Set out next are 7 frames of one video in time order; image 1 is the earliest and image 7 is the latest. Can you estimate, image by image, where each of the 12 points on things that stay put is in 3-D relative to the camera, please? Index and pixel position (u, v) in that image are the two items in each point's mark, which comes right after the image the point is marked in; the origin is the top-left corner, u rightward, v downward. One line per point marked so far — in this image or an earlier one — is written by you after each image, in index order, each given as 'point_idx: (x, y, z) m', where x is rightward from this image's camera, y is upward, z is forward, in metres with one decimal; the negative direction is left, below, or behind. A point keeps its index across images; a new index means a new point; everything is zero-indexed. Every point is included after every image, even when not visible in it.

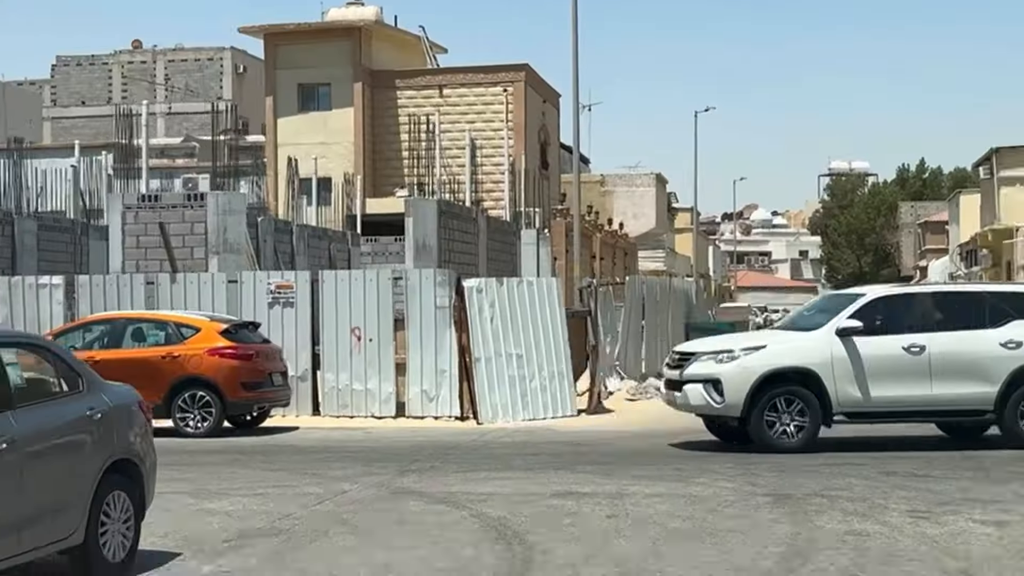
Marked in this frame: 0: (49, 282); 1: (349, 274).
0: (-6.4, +0.1, +17.6) m
1: (-2.3, +0.2, +17.6) m
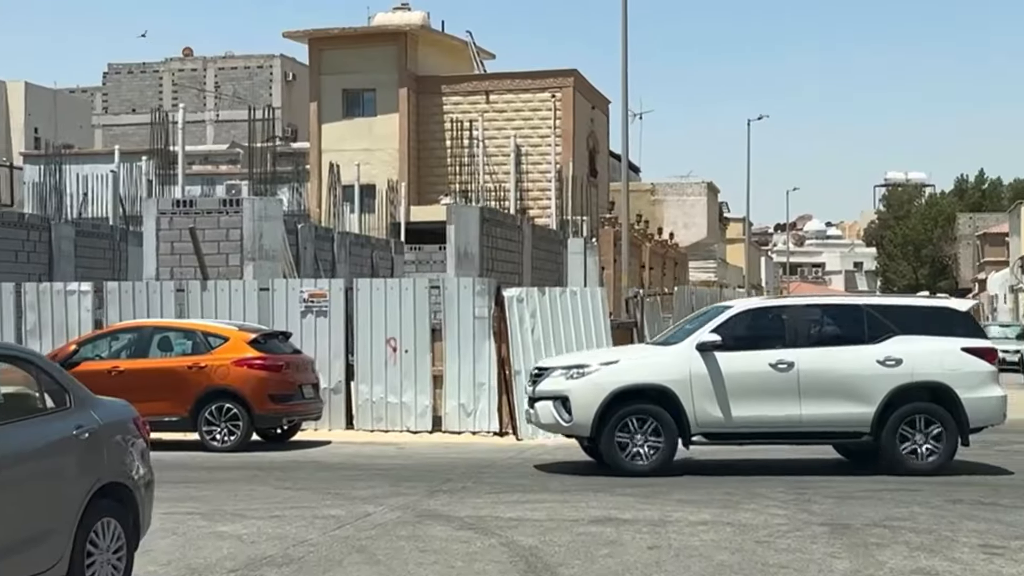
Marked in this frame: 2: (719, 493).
0: (-5.8, 0.0, +17.1) m
1: (-1.7, +0.1, +16.9) m
2: (+1.8, -1.8, +11.4) m
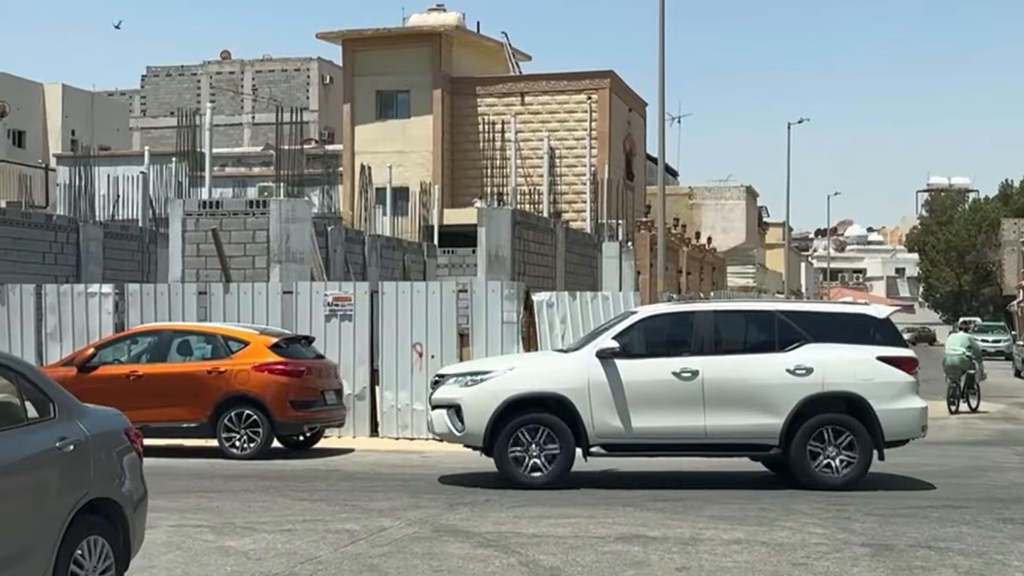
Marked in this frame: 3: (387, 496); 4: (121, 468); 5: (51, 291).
0: (-5.4, 0.0, +16.7) m
1: (-1.3, +0.1, +16.5) m
2: (+2.0, -1.9, +10.8) m
3: (-1.1, -1.9, +11.4) m
4: (-2.0, -0.9, +6.7) m
5: (-6.0, 0.0, +16.7) m
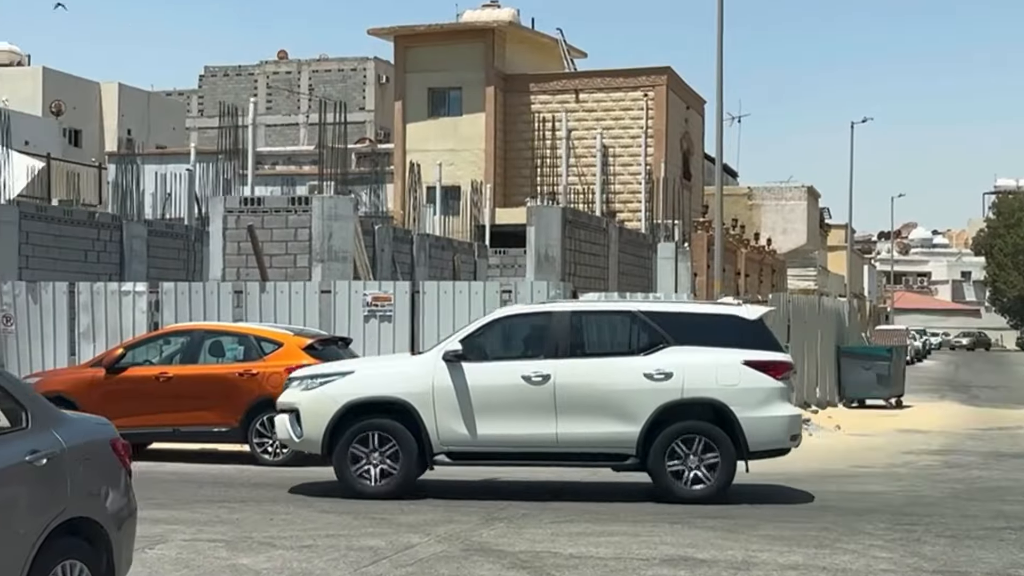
0: (-4.8, 0.0, +16.2) m
1: (-0.7, +0.1, +15.8) m
2: (+2.4, -1.9, +10.0) m
3: (-0.8, -1.9, +10.7) m
4: (-1.9, -0.9, +6.0) m
5: (-5.5, 0.0, +16.3) m
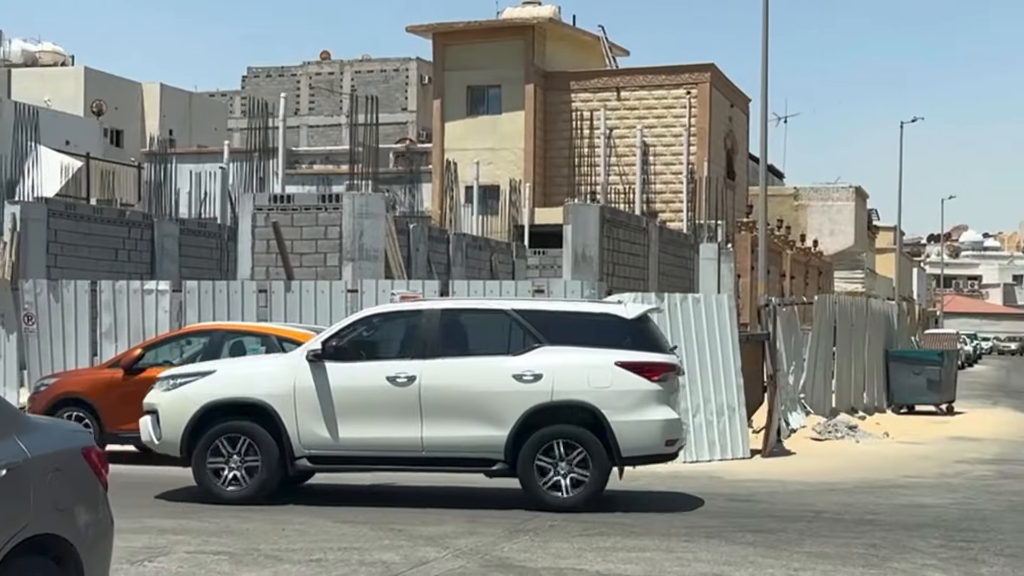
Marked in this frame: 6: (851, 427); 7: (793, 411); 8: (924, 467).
0: (-4.4, 0.0, +15.8) m
1: (-0.3, +0.1, +15.2) m
2: (+2.5, -1.9, +9.3) m
3: (-0.6, -1.8, +10.1) m
4: (-1.9, -0.9, +5.5) m
5: (-5.0, 0.0, +15.8) m
6: (+5.0, -2.0, +18.8) m
7: (+4.1, -1.8, +18.6) m
8: (+5.0, -2.2, +15.5) m
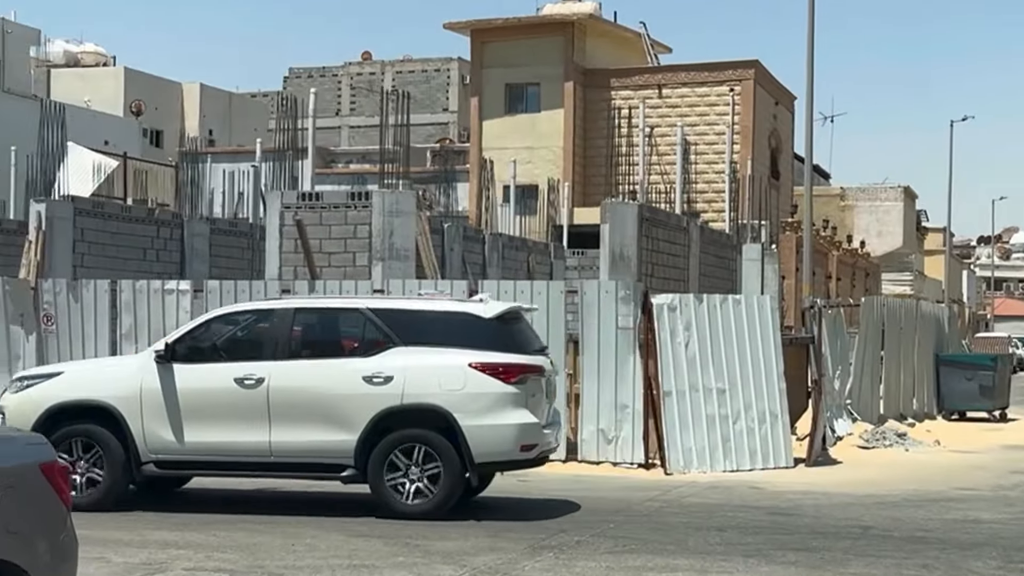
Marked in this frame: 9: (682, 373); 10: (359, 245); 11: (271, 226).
0: (-4.0, 0.0, +15.3) m
1: (0.0, +0.1, +14.6) m
2: (+2.7, -1.9, +8.6) m
3: (-0.4, -1.8, +9.5) m
4: (-1.8, -0.9, +4.9) m
5: (-4.7, 0.0, +15.4) m
6: (+5.5, -2.1, +18.0) m
7: (+4.6, -1.8, +17.9) m
8: (+5.4, -2.2, +14.7) m
9: (+1.9, -0.9, +14.3) m
10: (-2.3, +0.6, +18.9) m
11: (-3.6, +0.9, +19.1) m
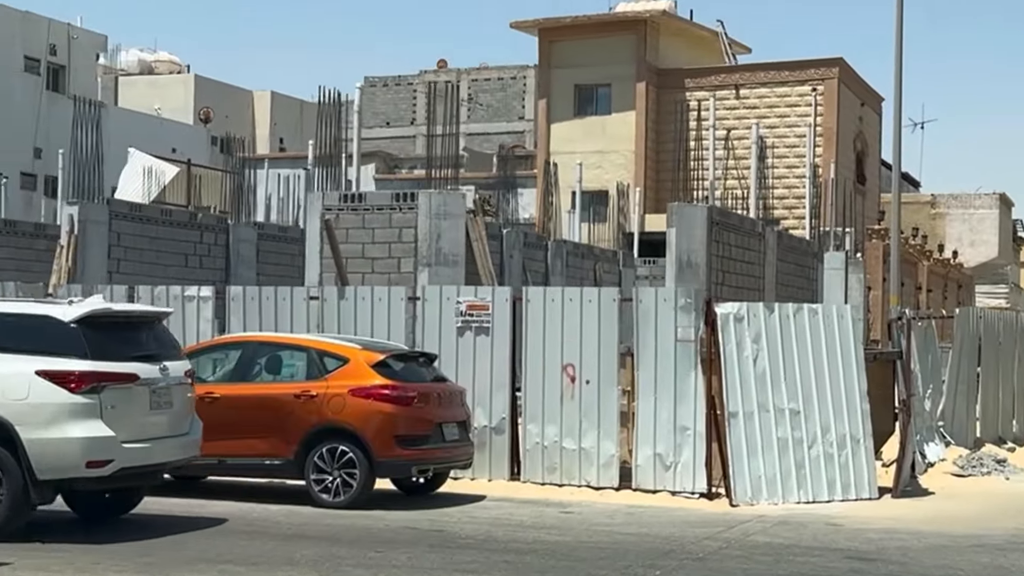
0: (-3.5, -0.1, +14.1) m
1: (+0.5, 0.0, +13.1) m
2: (+2.8, -1.9, +7.0) m
3: (-0.2, -1.9, +8.1) m
4: (-2.0, -0.9, +3.6) m
5: (-4.1, -0.1, +14.2) m
6: (+6.2, -2.2, +16.2) m
7: (+5.3, -1.9, +16.1) m
8: (+5.8, -2.3, +12.9) m
9: (+2.4, -1.0, +12.7) m
10: (-1.5, +0.5, +17.6) m
11: (-2.8, +0.8, +17.9) m
